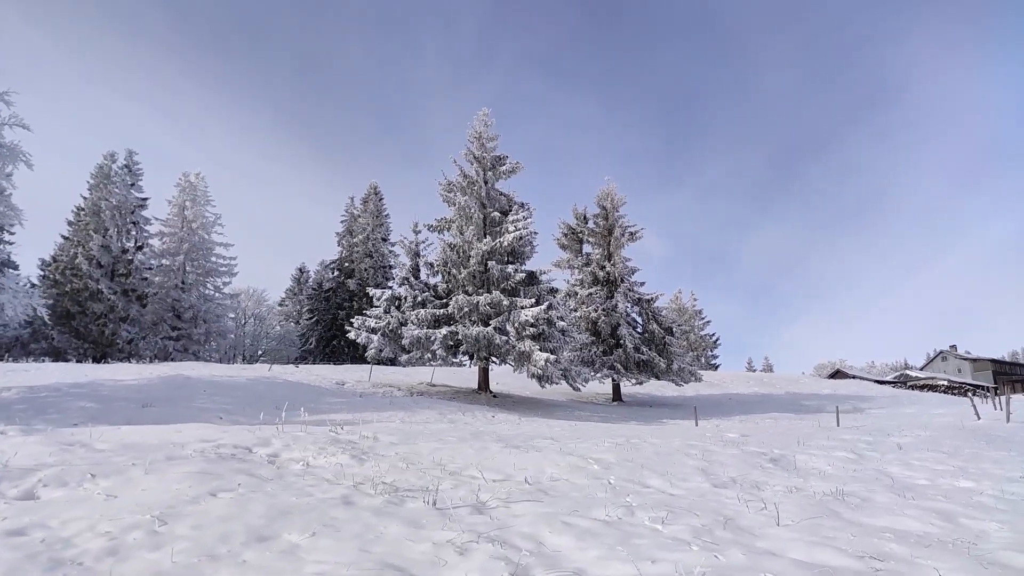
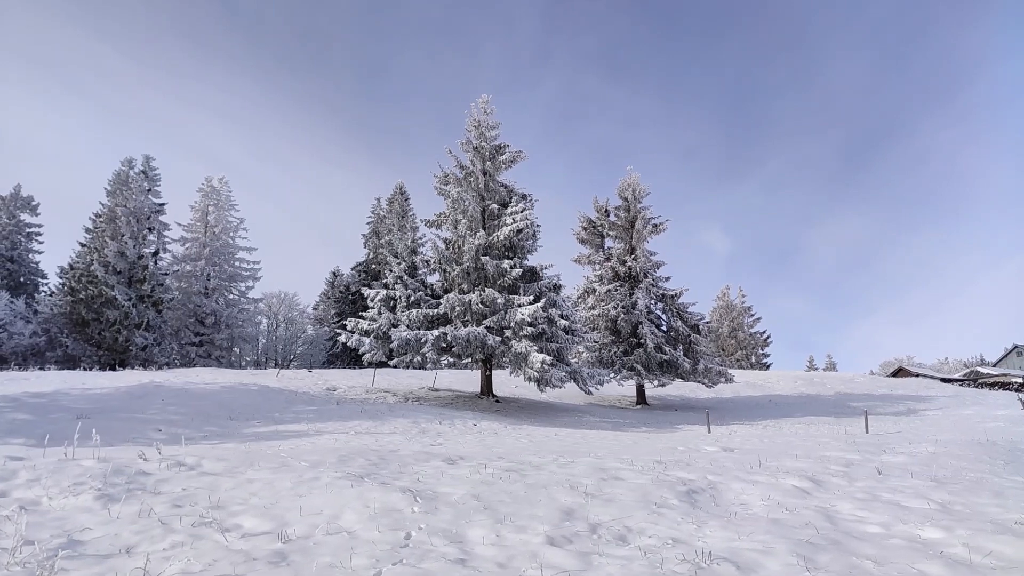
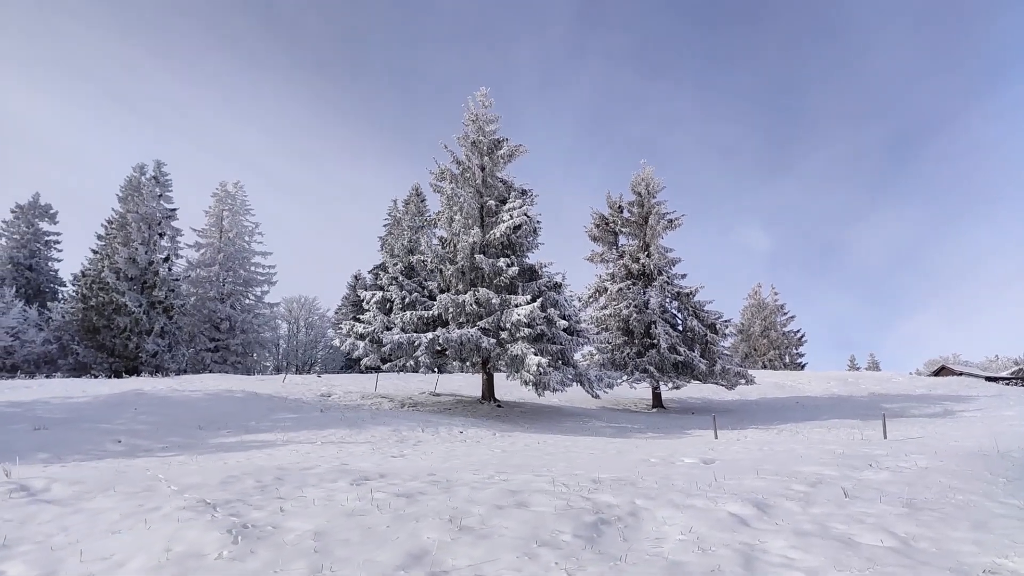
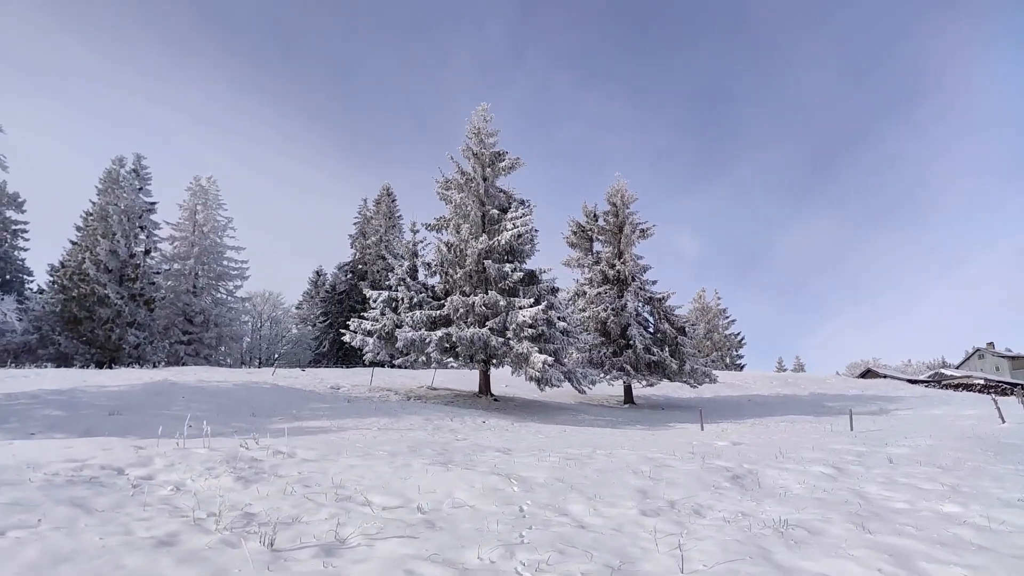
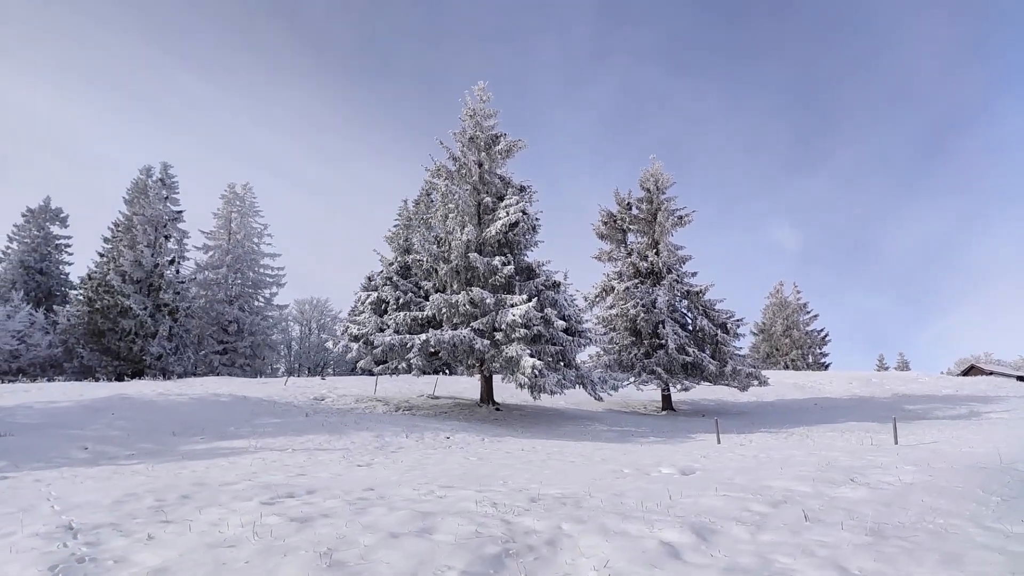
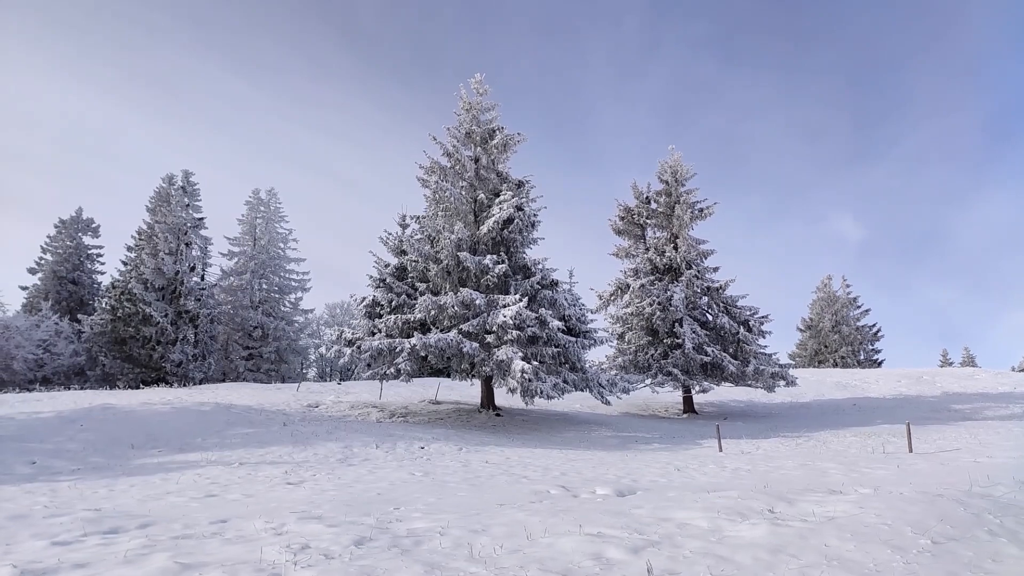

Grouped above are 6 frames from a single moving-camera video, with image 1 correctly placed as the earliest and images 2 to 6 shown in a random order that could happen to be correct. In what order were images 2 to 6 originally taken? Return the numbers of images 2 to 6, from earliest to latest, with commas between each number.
4, 2, 3, 5, 6
